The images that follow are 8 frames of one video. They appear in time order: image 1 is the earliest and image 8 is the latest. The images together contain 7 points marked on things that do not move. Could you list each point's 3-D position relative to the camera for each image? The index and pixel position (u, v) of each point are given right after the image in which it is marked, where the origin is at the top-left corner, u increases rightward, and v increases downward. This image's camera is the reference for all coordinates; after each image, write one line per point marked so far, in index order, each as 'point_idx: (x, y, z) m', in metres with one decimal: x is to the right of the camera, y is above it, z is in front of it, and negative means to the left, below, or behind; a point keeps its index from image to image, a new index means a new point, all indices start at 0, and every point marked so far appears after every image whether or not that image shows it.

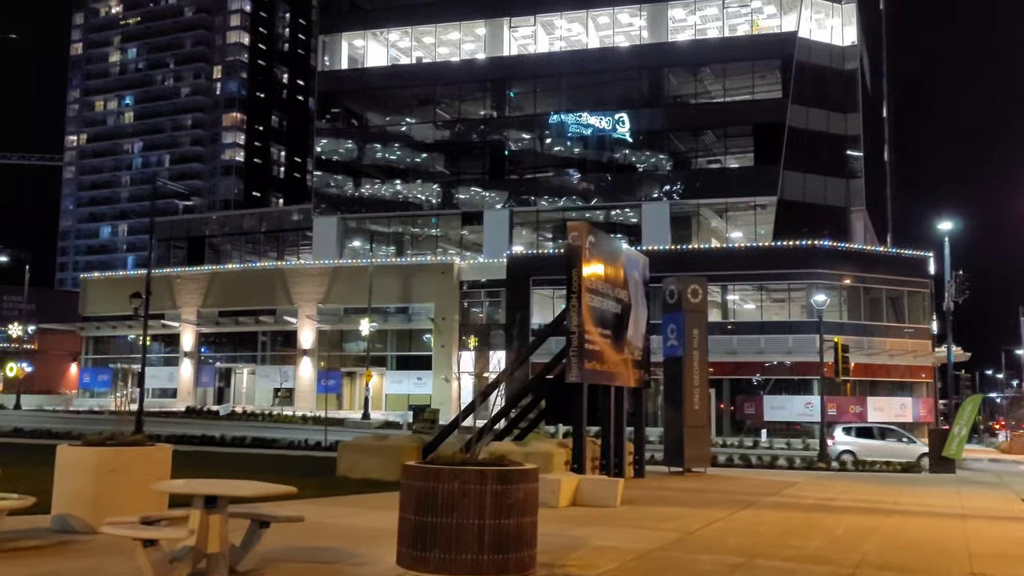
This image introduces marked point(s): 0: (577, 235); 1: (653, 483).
0: (+1.2, +1.0, +17.4) m
1: (+2.9, -4.0, +18.7) m
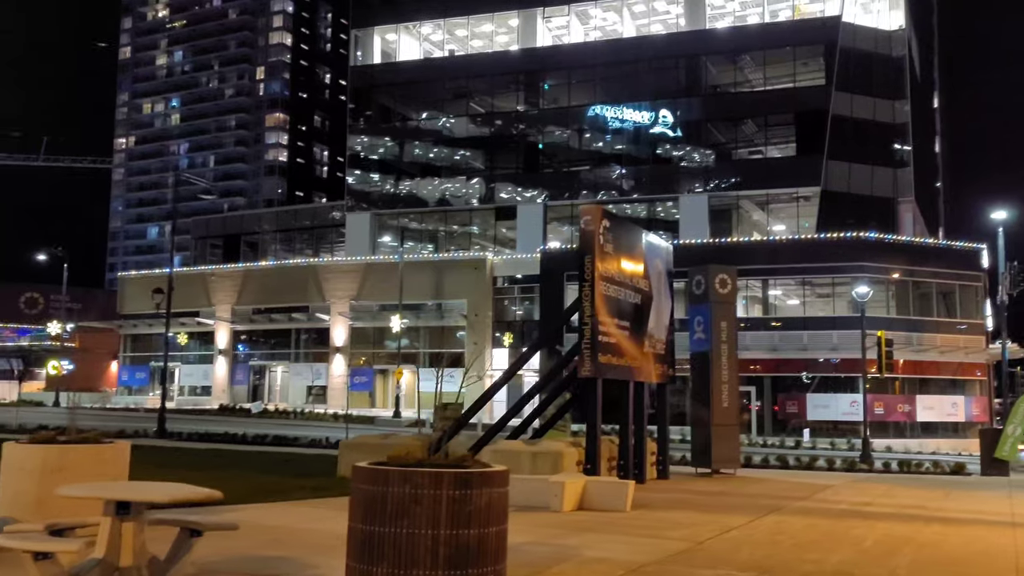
0: (+1.4, +1.2, +16.3) m
1: (+3.1, -3.8, +17.5) m
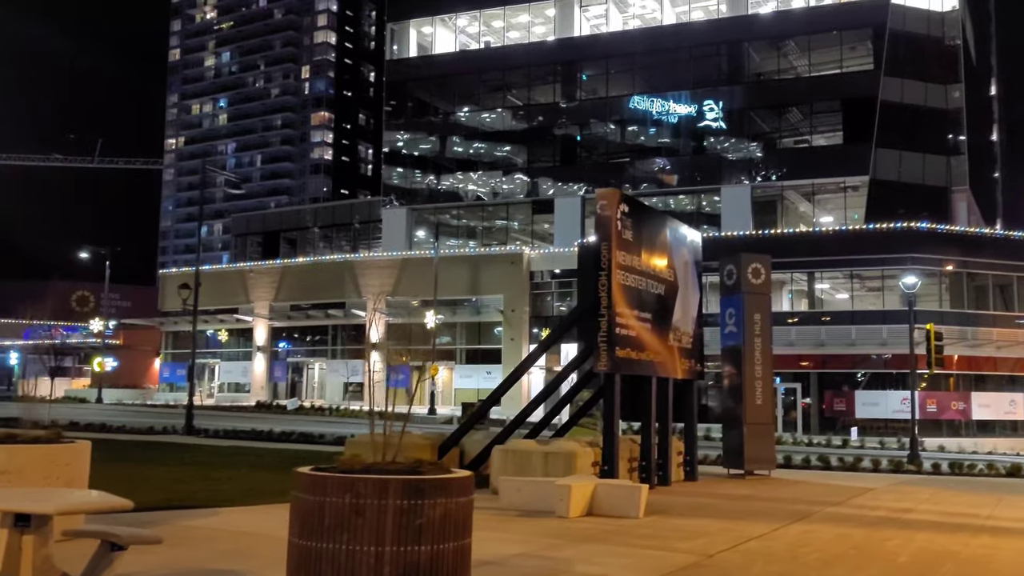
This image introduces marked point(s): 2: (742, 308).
0: (+1.6, +1.4, +15.3) m
1: (+3.4, -3.6, +16.4) m
2: (+4.8, -0.4, +19.6) m
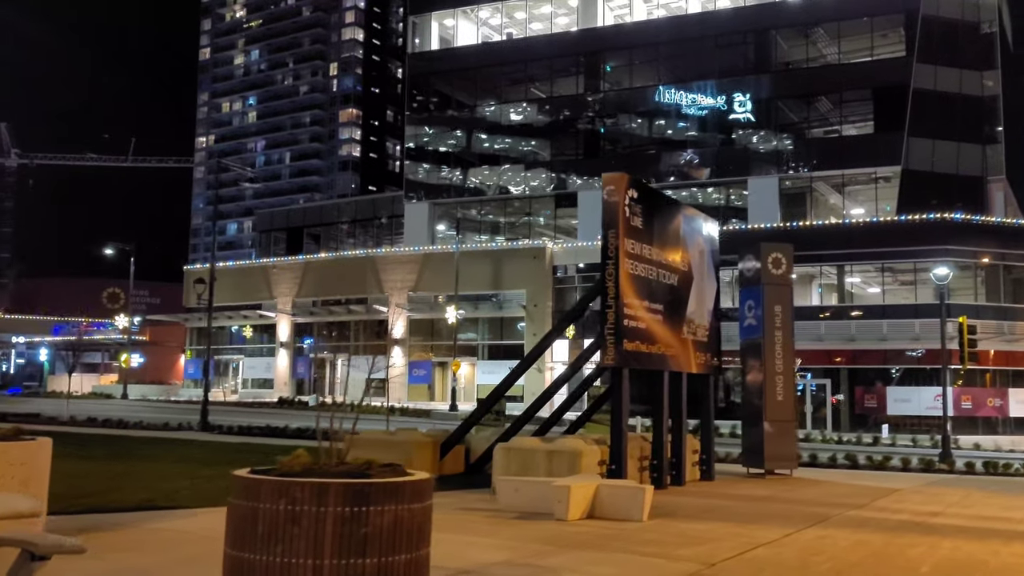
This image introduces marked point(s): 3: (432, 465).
0: (+1.6, +1.6, +14.5) m
1: (+3.5, -3.4, +15.6) m
2: (+5.0, -0.2, +18.7) m
3: (-1.4, -2.9, +15.3) m
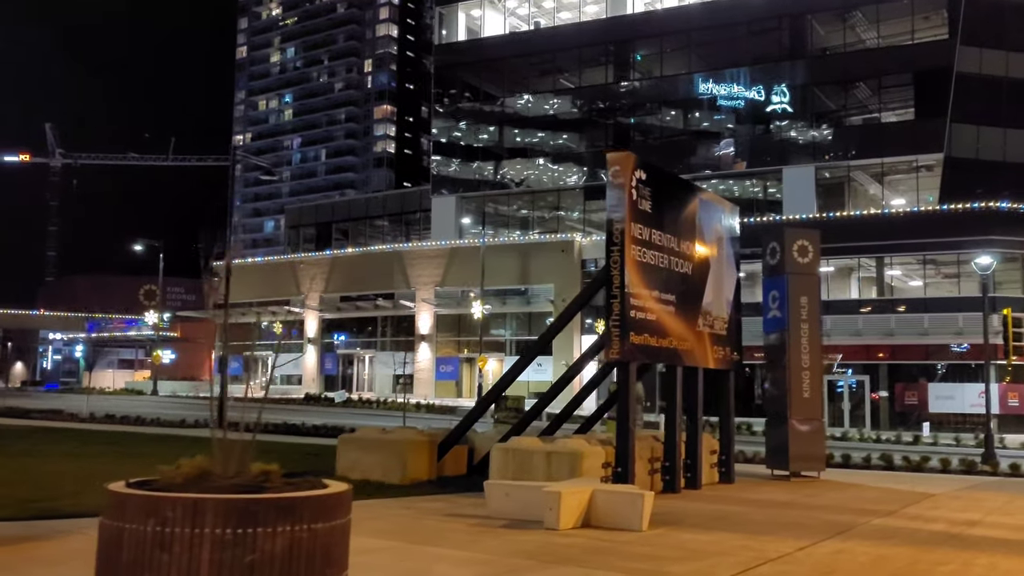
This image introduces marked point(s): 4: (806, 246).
0: (+1.6, +1.7, +13.5) m
1: (+3.5, -3.2, +14.5) m
2: (+5.2, 0.0, +17.5) m
3: (-1.4, -2.8, +14.4) m
4: (+5.6, +0.8, +17.7) m
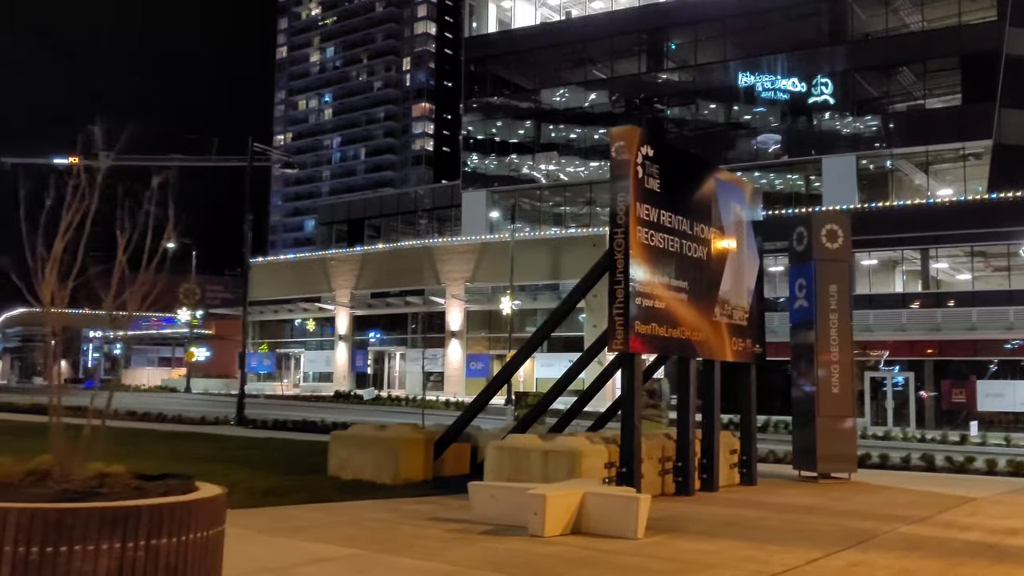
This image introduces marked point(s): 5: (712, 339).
0: (+1.5, +1.9, +12.5) m
1: (+3.5, -3.0, +13.4) m
2: (+5.3, +0.2, +16.3) m
3: (-1.4, -2.6, +13.5) m
4: (+5.7, +1.0, +16.5) m
5: (+3.0, -0.8, +14.0) m
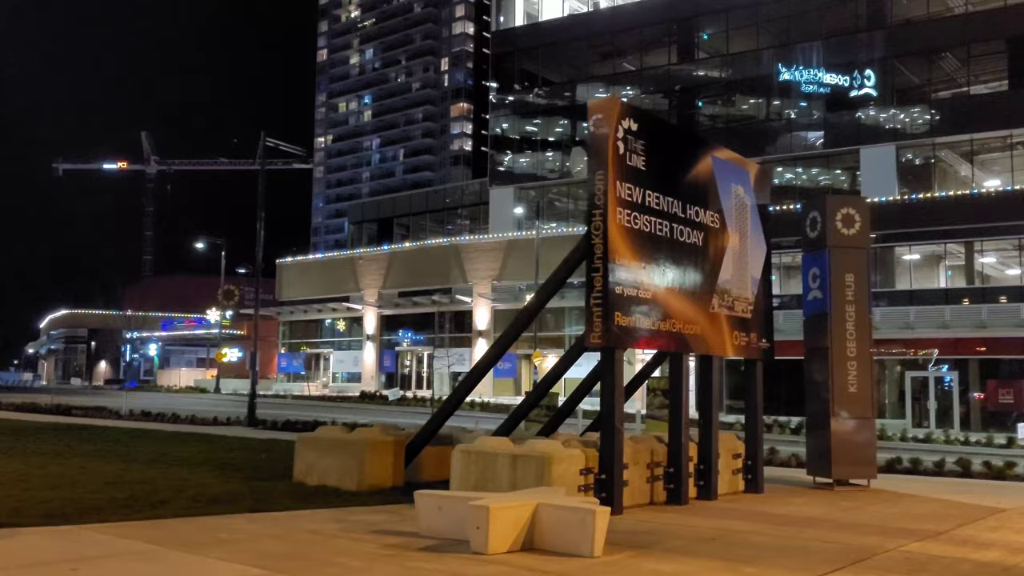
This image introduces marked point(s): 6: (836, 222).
0: (+1.1, +2.1, +11.3) m
1: (+3.2, -2.9, +12.2) m
2: (+5.1, +0.3, +15.0) m
3: (-1.7, -2.5, +12.5) m
4: (+5.5, +1.2, +15.1) m
5: (+2.7, -0.6, +12.8) m
6: (+5.3, +1.1, +15.1) m
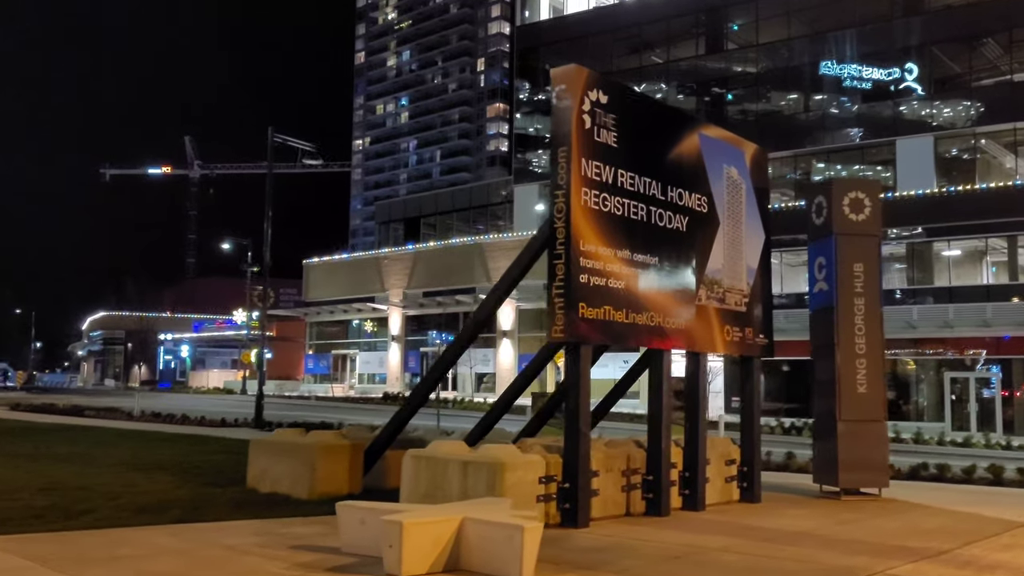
0: (+0.6, +2.2, +10.3) m
1: (+2.8, -2.8, +11.0) m
2: (+4.8, +0.5, +13.8) m
3: (-2.1, -2.4, +11.6) m
4: (+5.2, +1.3, +13.9) m
5: (+2.3, -0.5, +11.7) m
6: (+5.0, +1.2, +13.8) m
